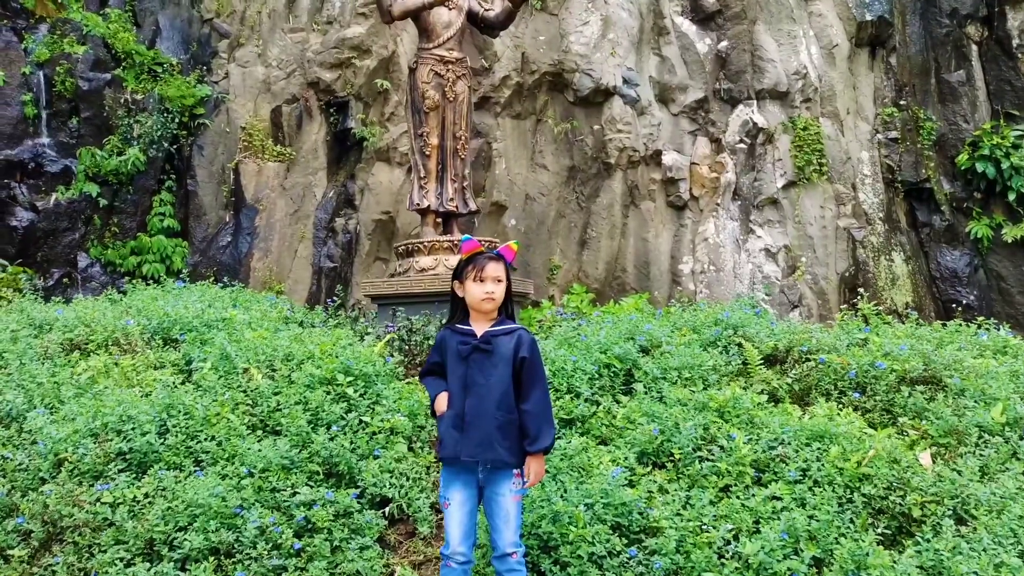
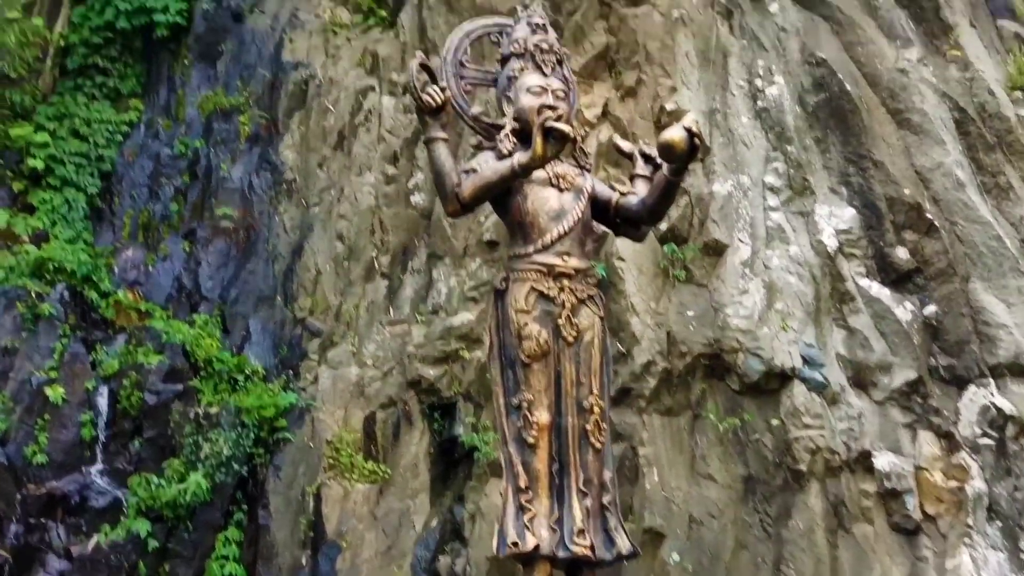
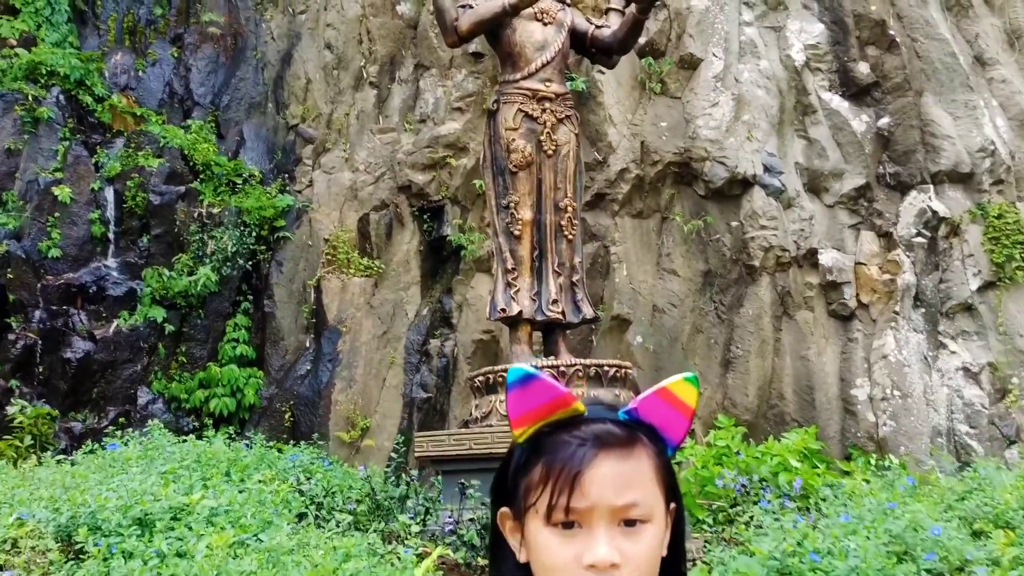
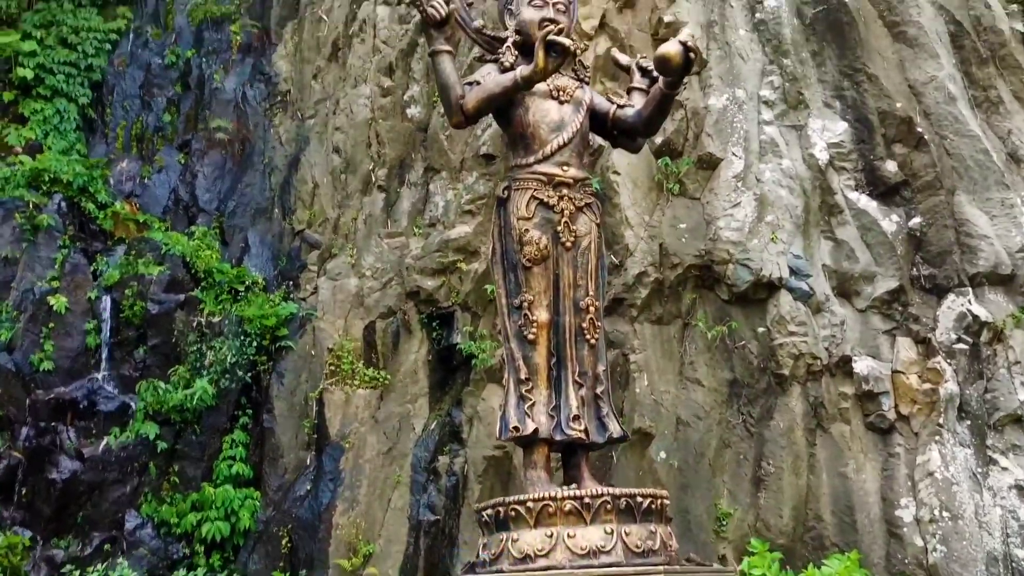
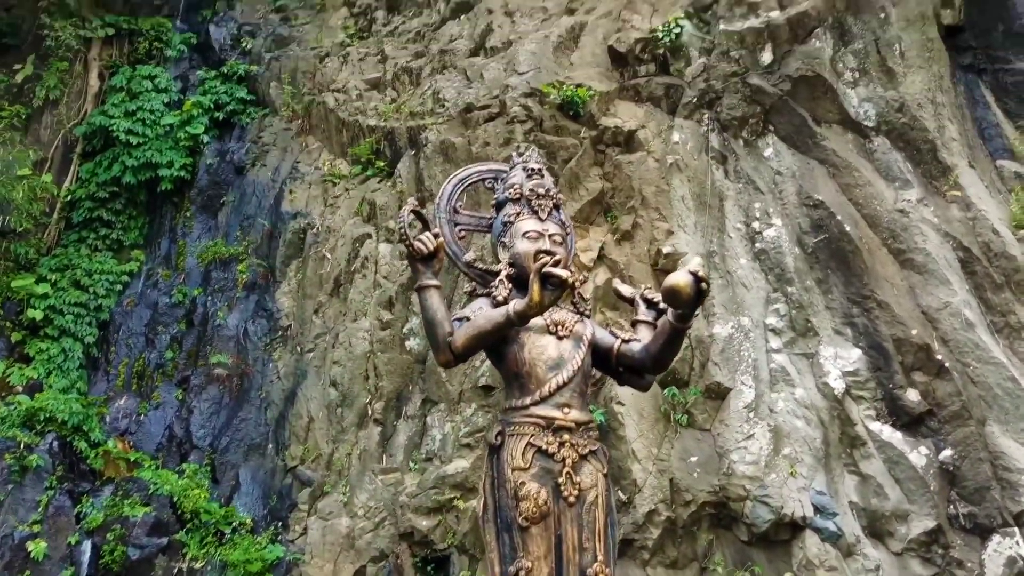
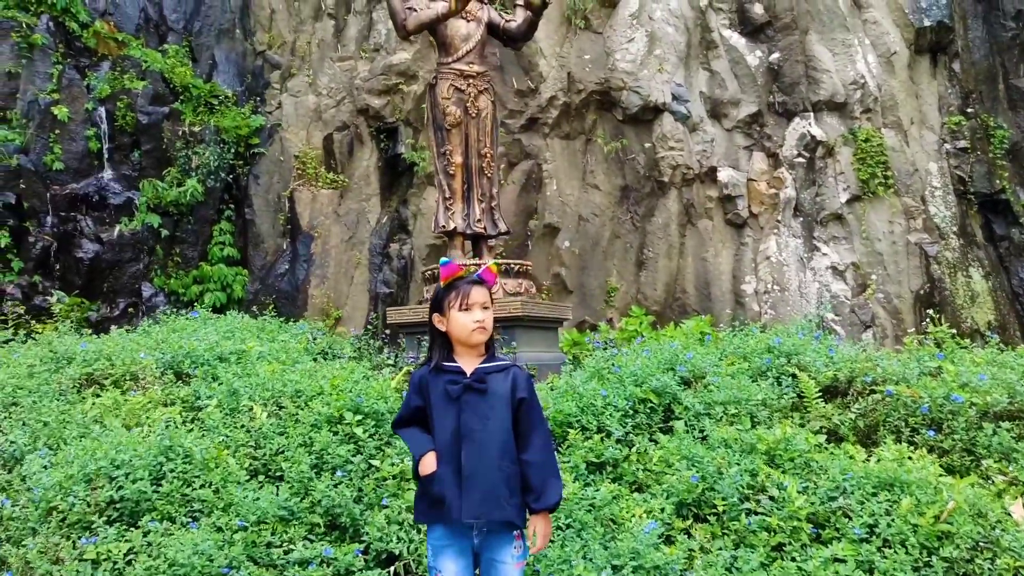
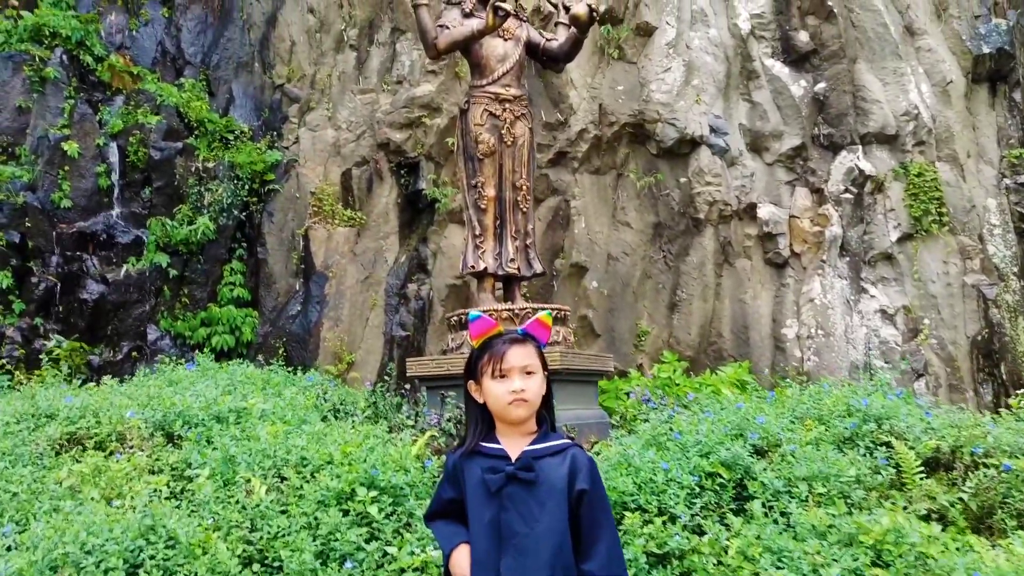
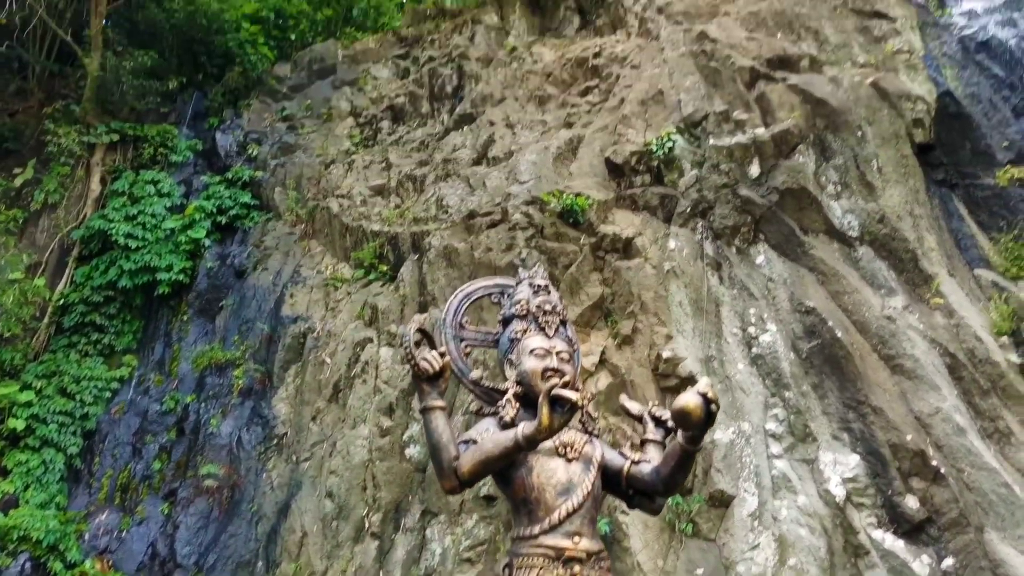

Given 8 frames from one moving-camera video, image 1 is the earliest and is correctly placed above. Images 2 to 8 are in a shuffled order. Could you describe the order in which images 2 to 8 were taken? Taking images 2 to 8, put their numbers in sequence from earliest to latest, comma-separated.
6, 7, 3, 4, 2, 5, 8
